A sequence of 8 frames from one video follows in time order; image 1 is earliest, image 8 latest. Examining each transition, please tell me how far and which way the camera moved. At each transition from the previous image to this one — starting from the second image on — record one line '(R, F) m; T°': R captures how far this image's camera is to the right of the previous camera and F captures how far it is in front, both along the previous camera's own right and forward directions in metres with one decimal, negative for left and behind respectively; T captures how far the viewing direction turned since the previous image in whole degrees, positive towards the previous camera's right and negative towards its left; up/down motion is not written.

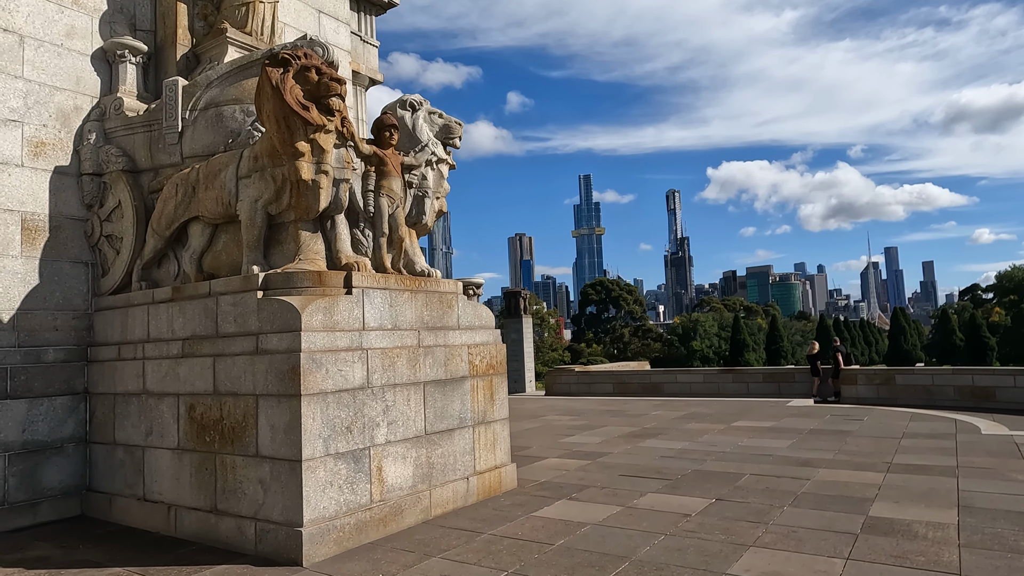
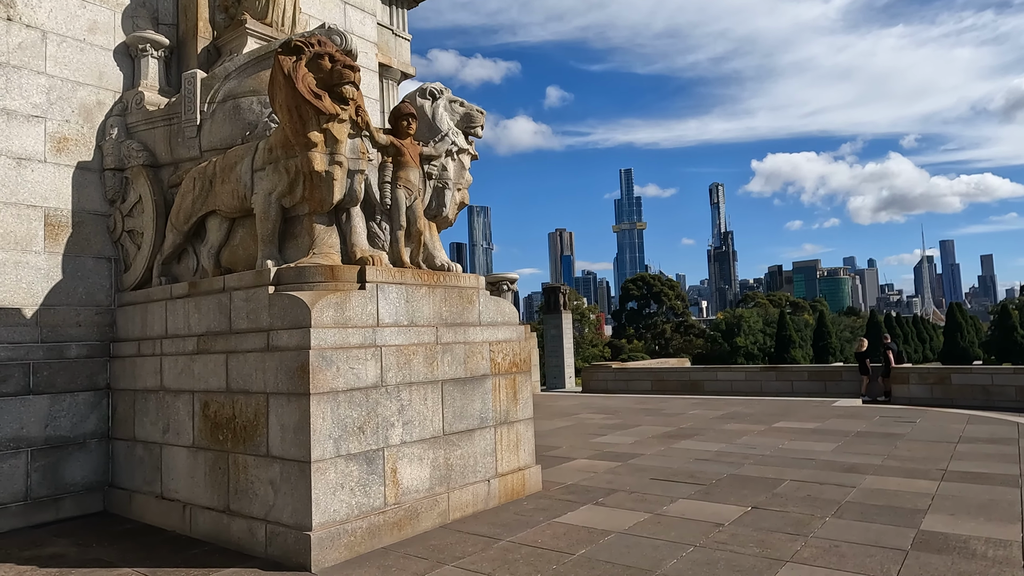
(+0.2, +0.3) m; -3°
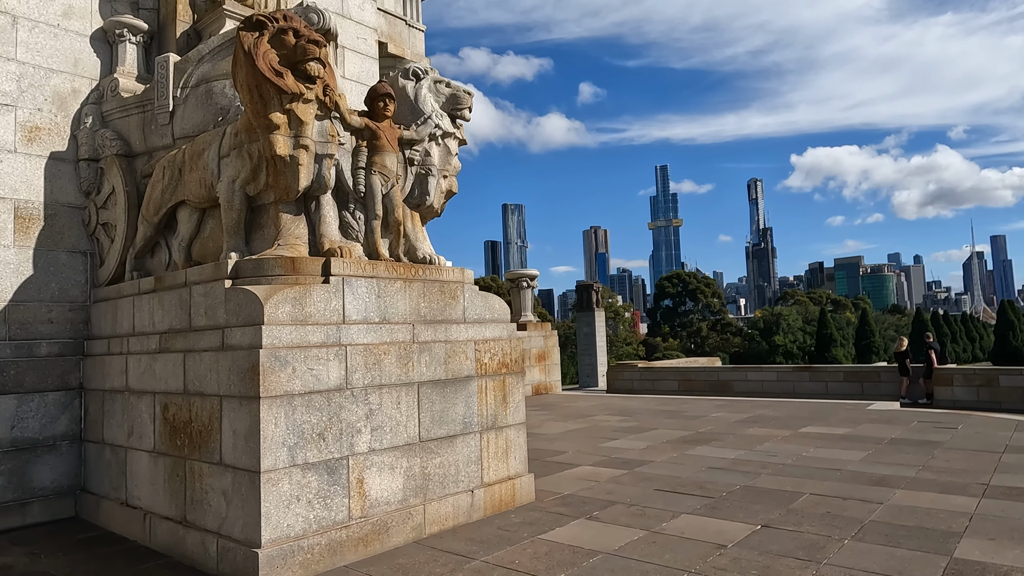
(+0.4, +0.5) m; -3°
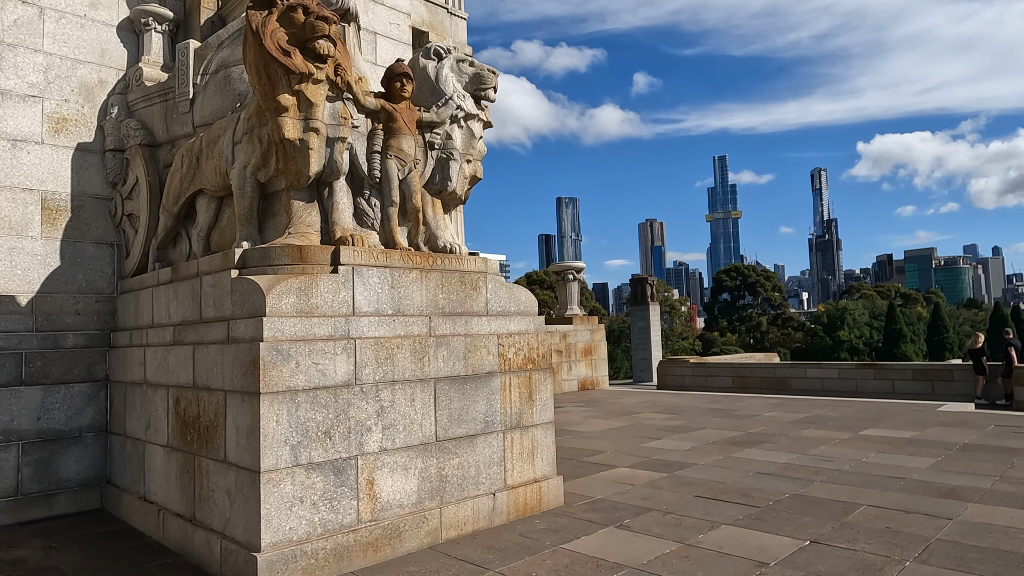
(+0.2, +0.4) m; -5°
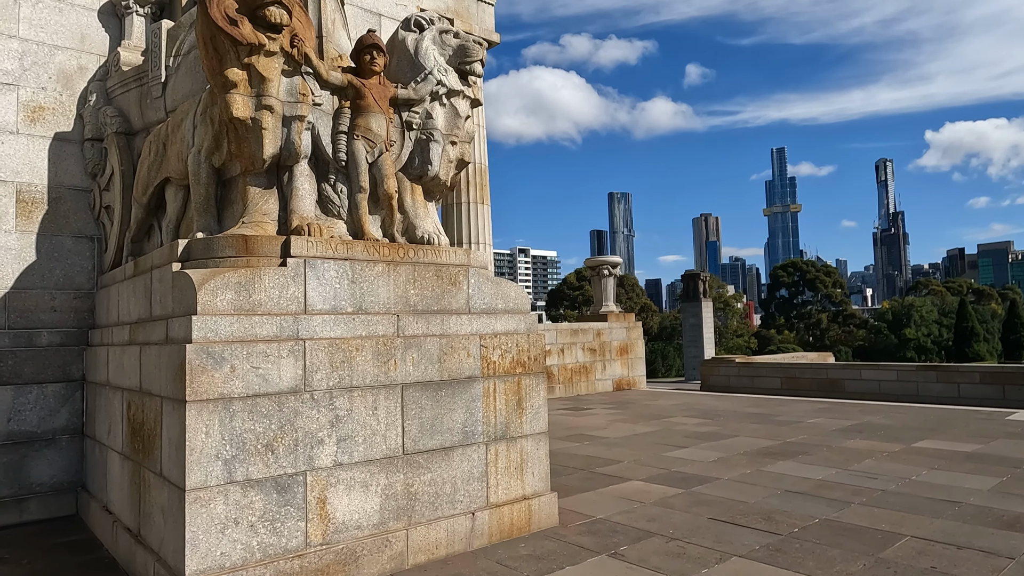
(+0.5, +0.6) m; -4°
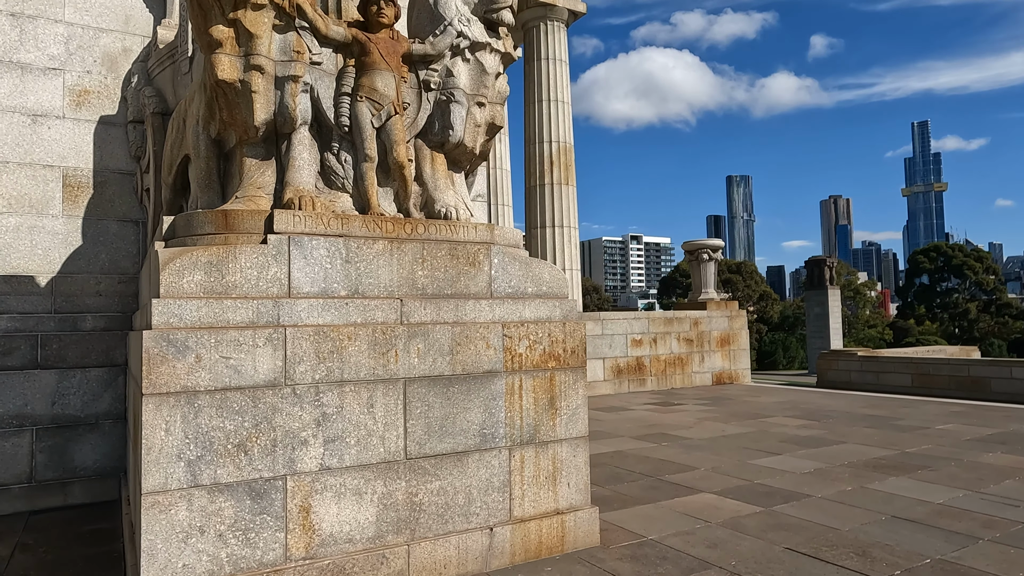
(+0.5, +0.7) m; -10°
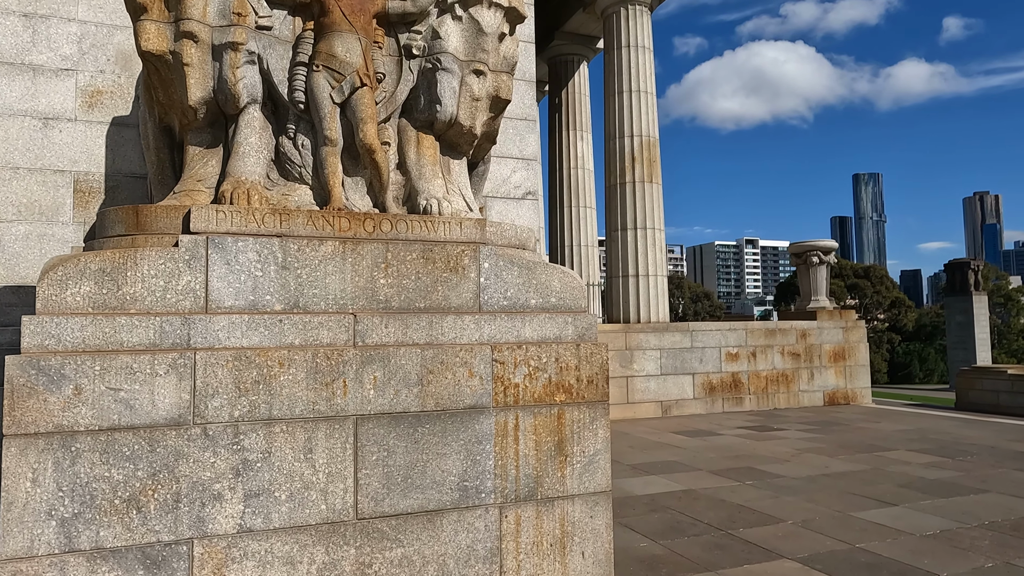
(+0.6, +1.0) m; -9°
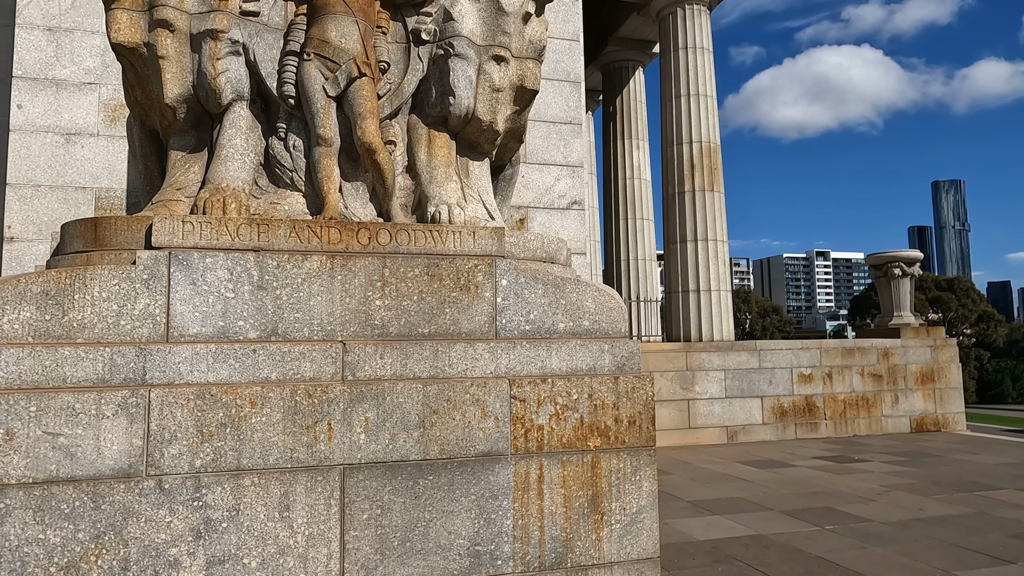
(+0.2, +0.6) m; -5°
